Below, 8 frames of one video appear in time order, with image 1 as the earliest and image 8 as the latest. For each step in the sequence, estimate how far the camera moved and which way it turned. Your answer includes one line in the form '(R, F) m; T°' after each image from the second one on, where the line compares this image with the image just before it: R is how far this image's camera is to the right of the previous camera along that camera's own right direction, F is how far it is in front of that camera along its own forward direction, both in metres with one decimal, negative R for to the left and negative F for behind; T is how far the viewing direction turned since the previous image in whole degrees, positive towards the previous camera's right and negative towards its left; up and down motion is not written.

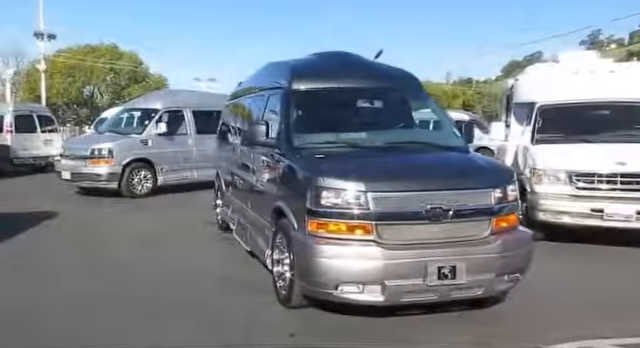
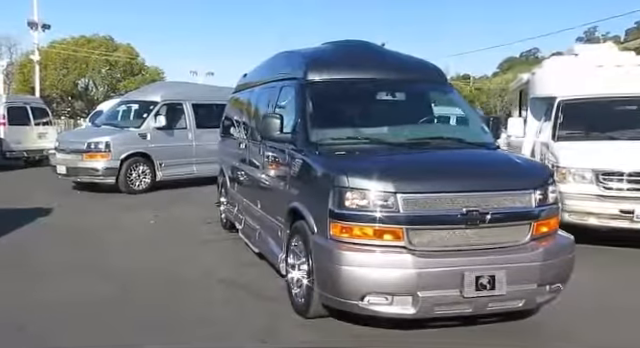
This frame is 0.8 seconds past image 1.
(-0.2, +0.4) m; +1°
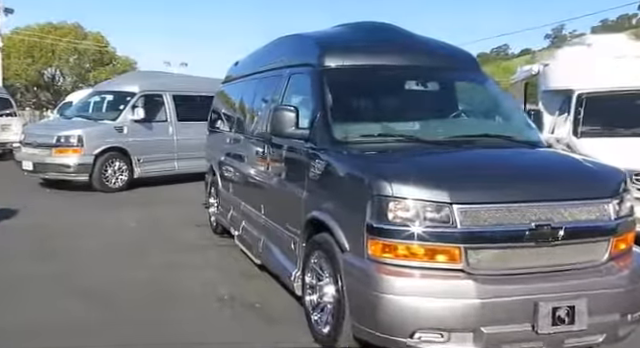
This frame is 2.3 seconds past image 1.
(-0.4, +0.7) m; +3°
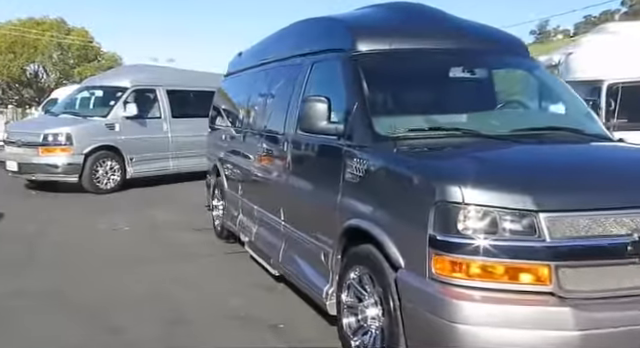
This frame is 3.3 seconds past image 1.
(-0.3, +0.5) m; +1°
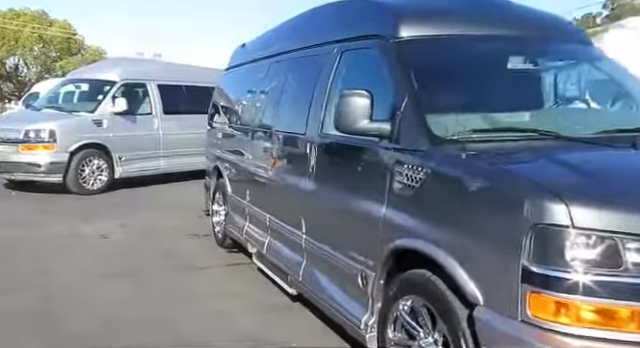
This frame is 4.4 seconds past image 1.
(-0.3, +0.6) m; +2°
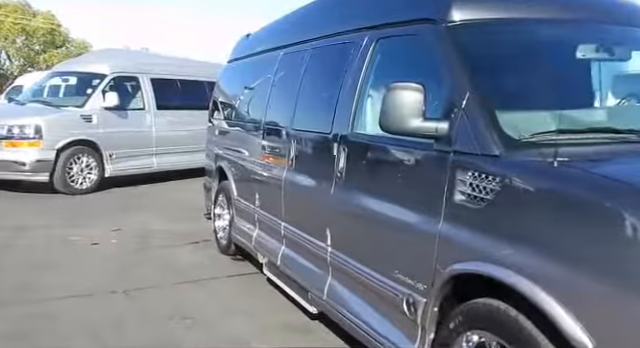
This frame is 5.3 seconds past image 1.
(-0.2, +0.5) m; +1°
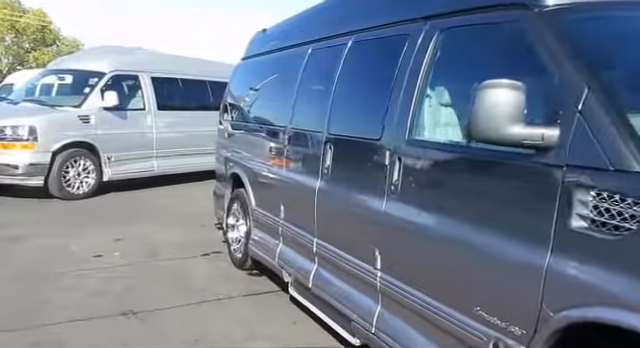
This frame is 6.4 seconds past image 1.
(-0.3, +0.5) m; +1°
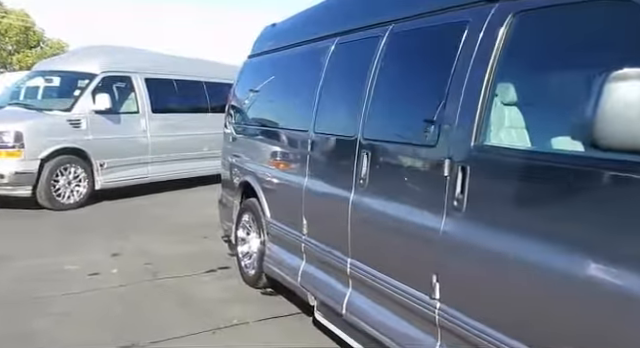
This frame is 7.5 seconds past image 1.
(-0.3, +0.5) m; +1°
